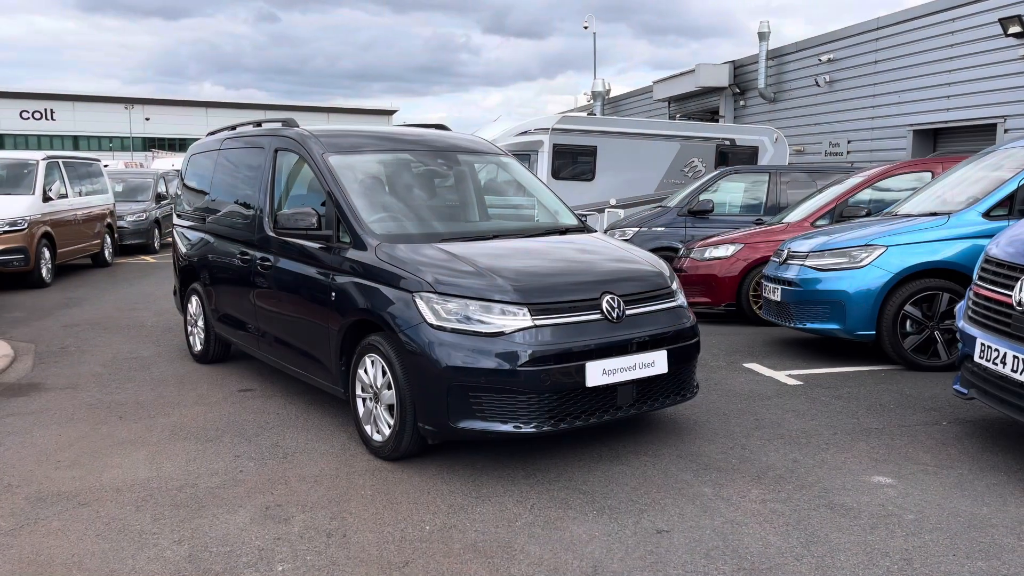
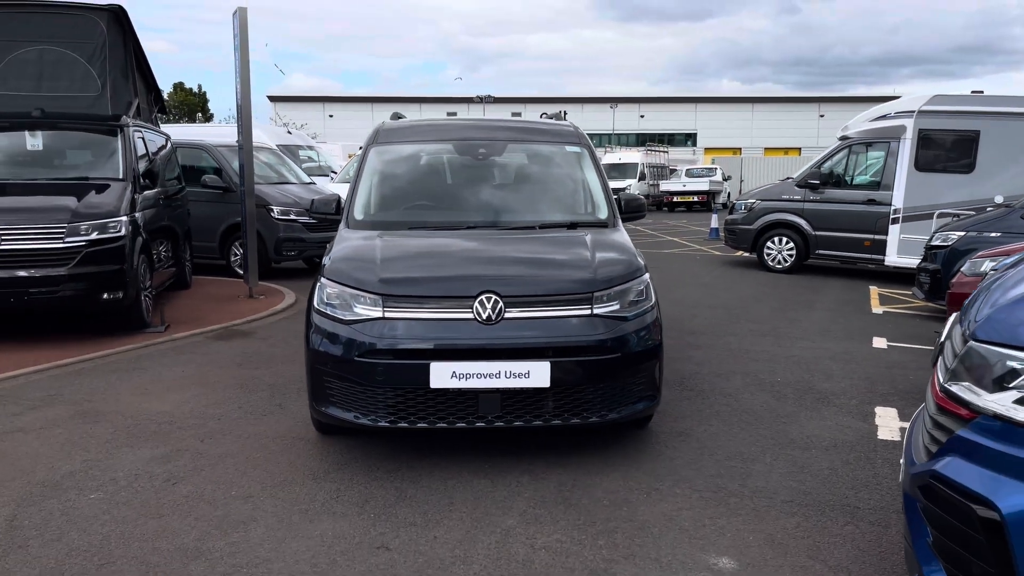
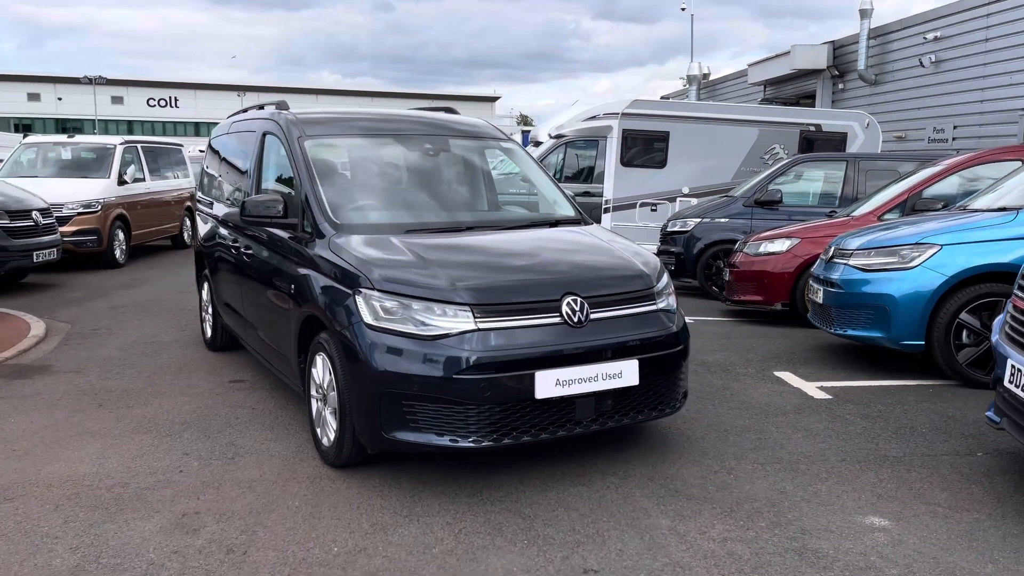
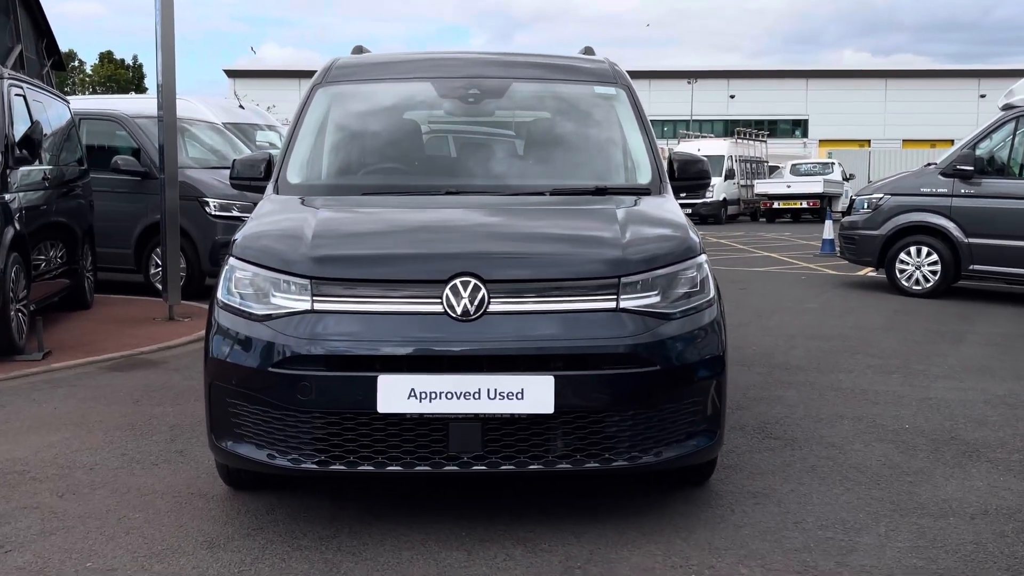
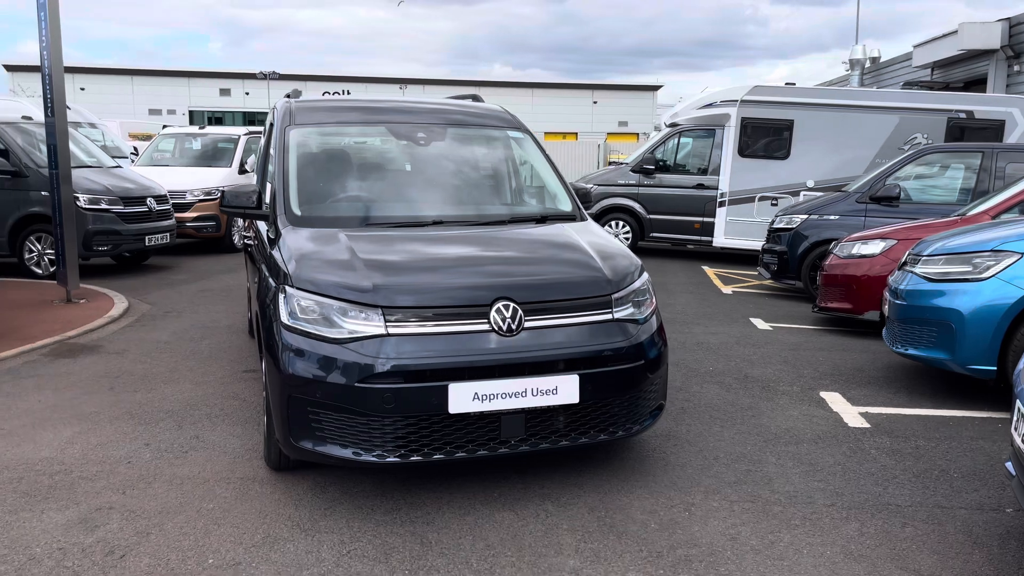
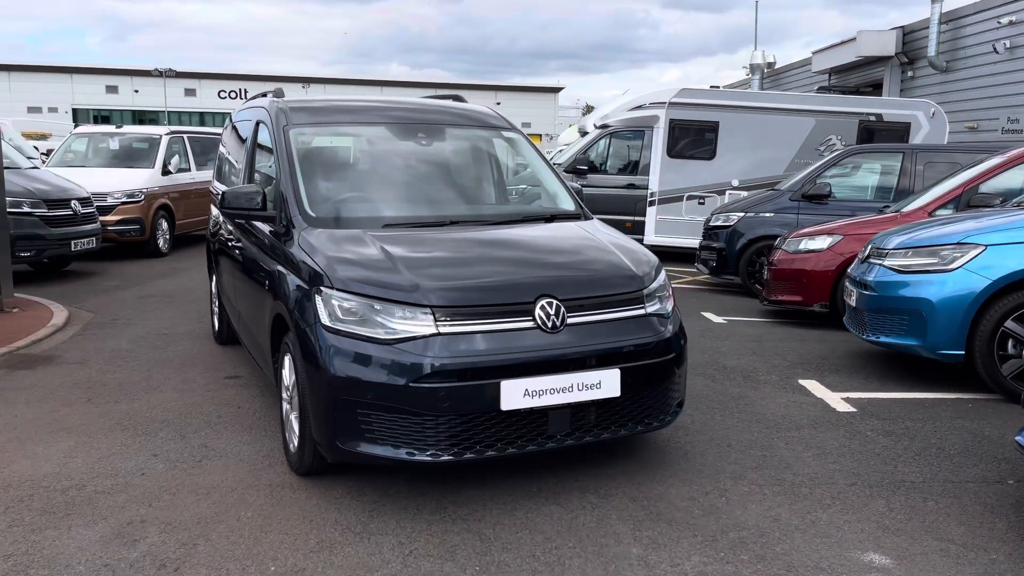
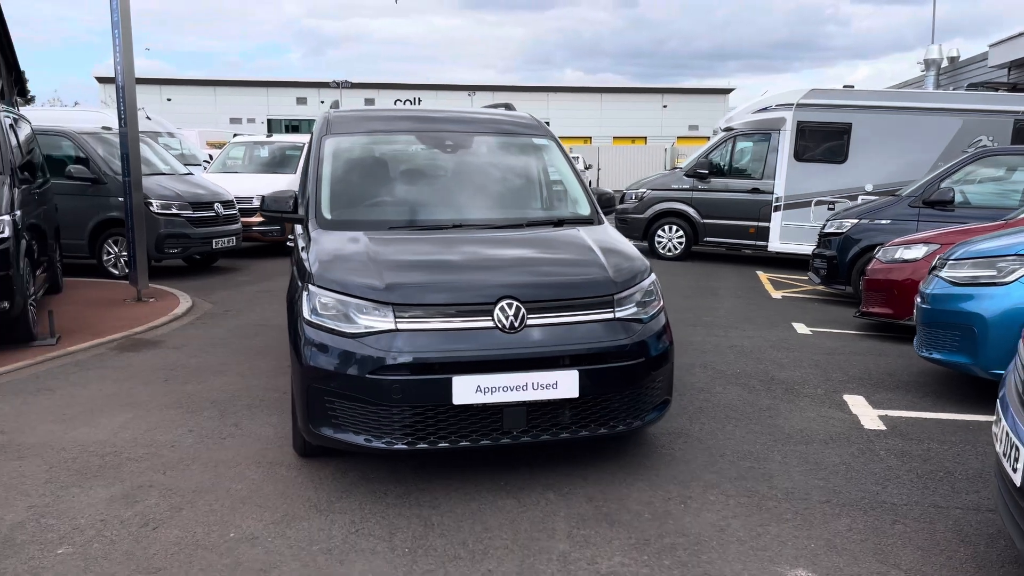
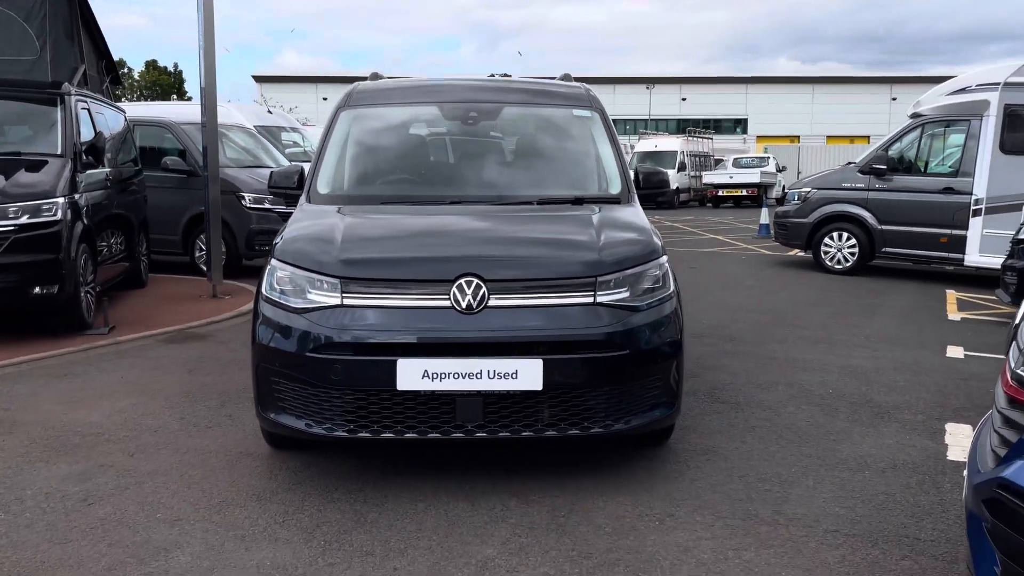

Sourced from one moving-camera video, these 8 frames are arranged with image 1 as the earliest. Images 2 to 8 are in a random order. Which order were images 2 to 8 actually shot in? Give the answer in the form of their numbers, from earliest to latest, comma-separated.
3, 6, 5, 7, 2, 8, 4
